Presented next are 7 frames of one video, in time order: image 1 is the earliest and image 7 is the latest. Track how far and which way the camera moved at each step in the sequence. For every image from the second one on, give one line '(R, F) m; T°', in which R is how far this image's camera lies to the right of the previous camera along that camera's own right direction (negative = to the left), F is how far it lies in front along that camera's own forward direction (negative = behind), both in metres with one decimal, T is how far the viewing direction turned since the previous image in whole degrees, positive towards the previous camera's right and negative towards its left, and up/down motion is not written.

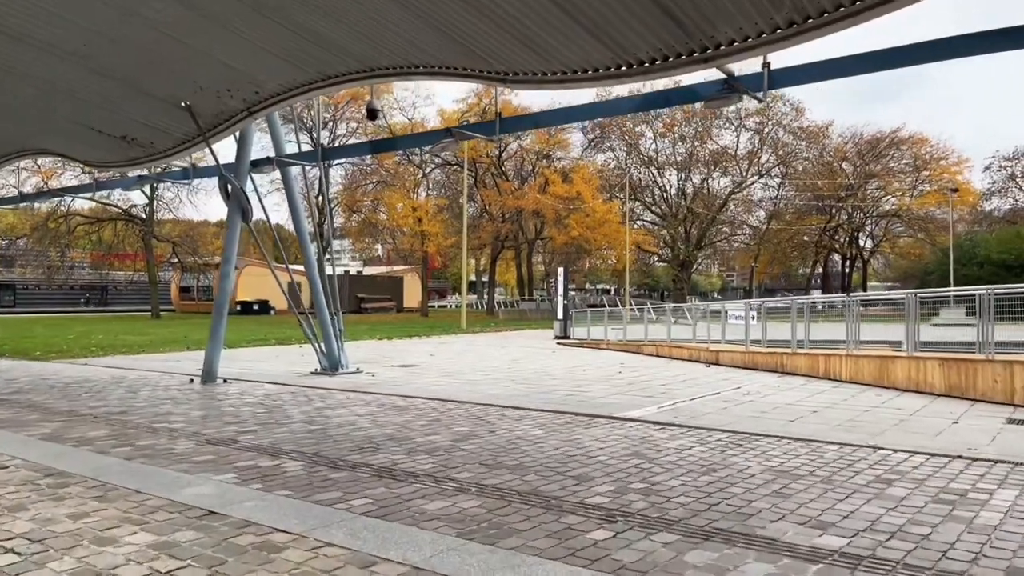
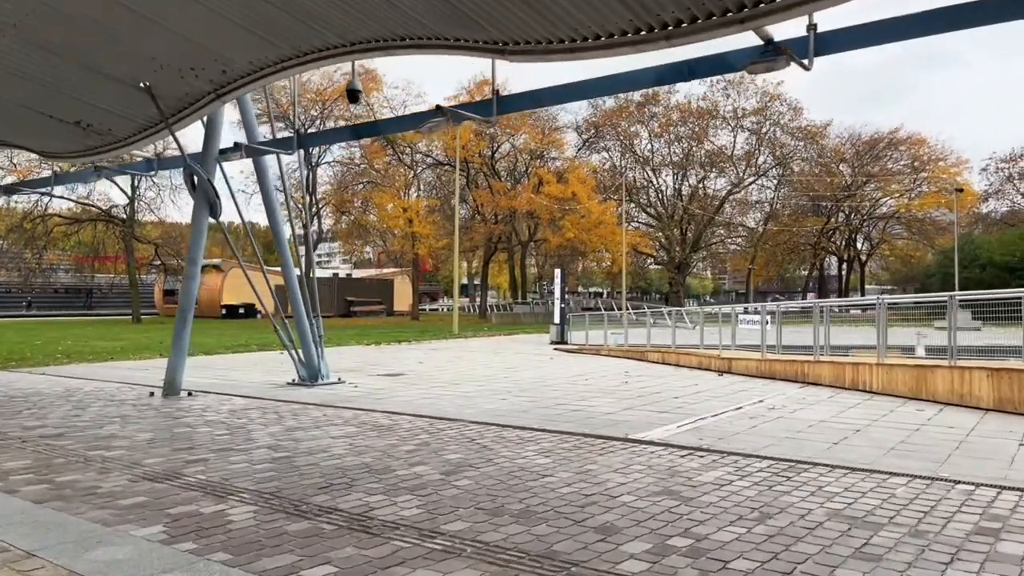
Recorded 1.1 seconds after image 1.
(-0.1, +1.3) m; +1°
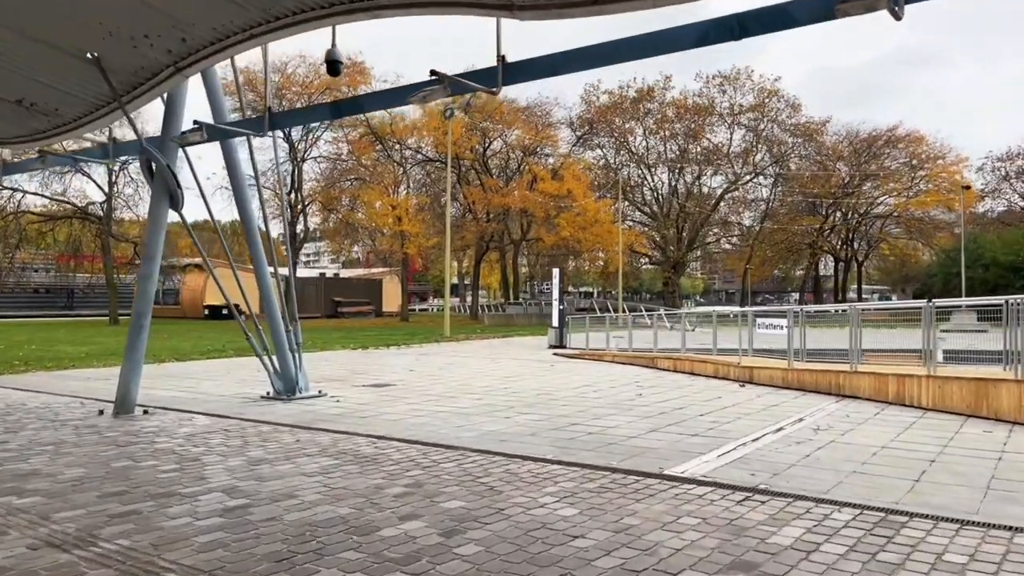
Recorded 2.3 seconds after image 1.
(-0.2, +1.4) m; +1°
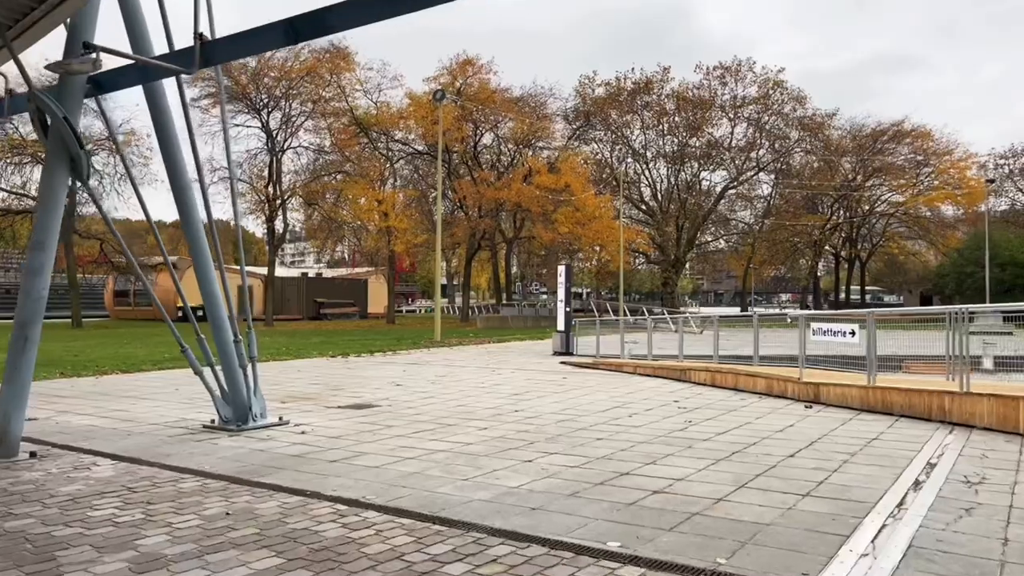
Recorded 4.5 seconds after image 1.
(-0.3, +2.7) m; +1°
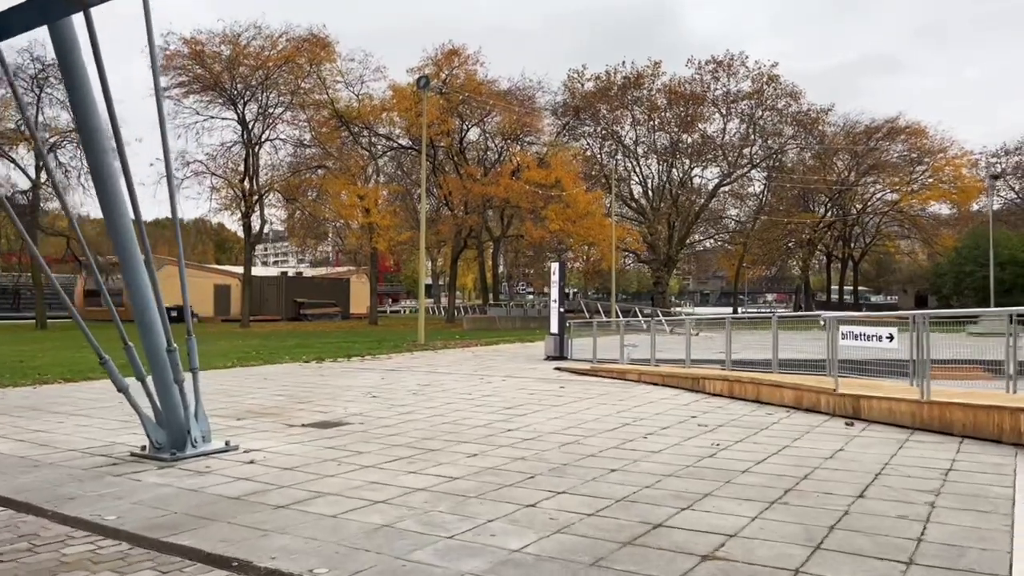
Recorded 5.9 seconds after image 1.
(-0.1, +1.6) m; +1°
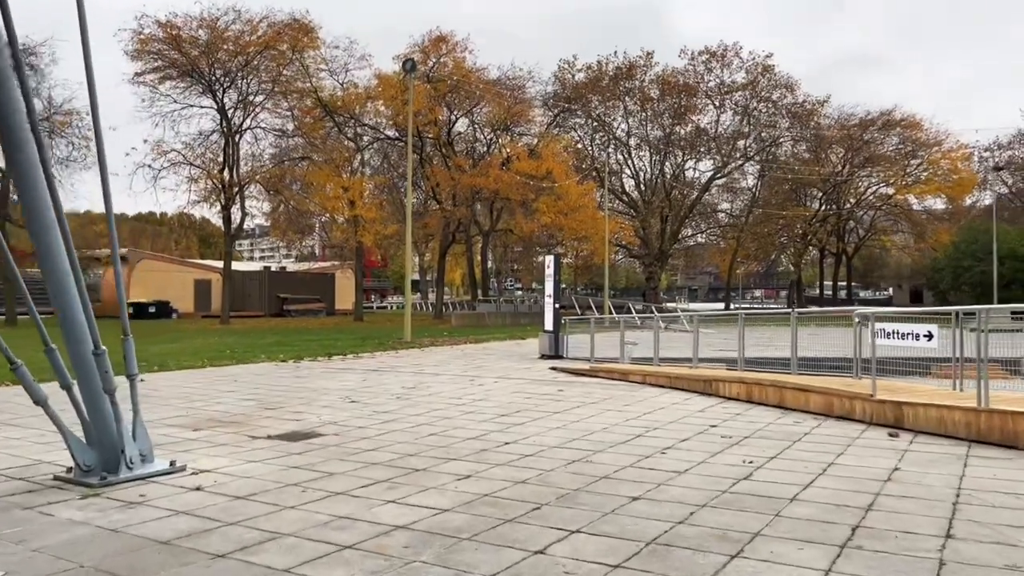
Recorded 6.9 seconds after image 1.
(-0.1, +1.2) m; +1°
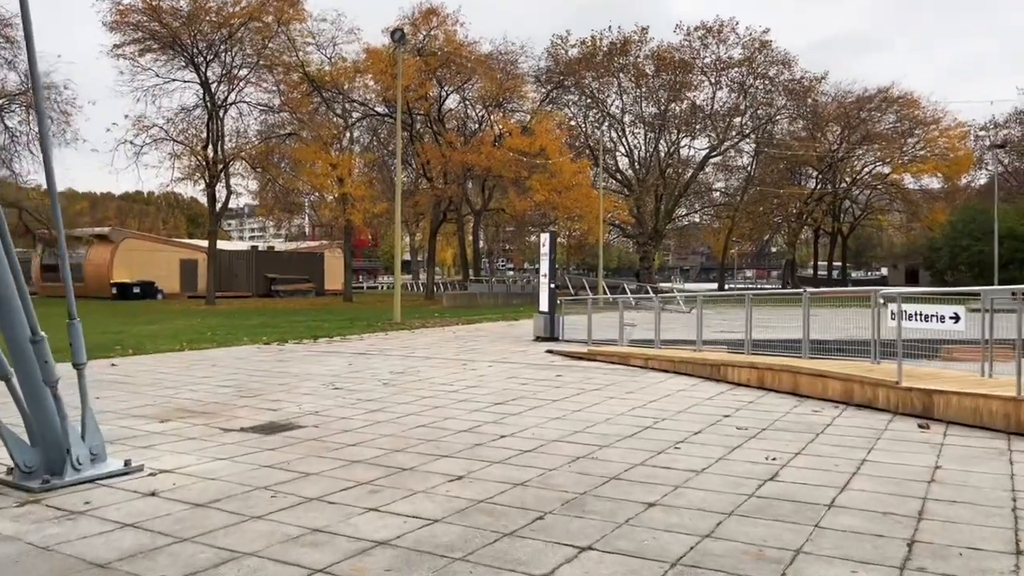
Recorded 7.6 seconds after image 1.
(0.0, +0.7) m; +1°
